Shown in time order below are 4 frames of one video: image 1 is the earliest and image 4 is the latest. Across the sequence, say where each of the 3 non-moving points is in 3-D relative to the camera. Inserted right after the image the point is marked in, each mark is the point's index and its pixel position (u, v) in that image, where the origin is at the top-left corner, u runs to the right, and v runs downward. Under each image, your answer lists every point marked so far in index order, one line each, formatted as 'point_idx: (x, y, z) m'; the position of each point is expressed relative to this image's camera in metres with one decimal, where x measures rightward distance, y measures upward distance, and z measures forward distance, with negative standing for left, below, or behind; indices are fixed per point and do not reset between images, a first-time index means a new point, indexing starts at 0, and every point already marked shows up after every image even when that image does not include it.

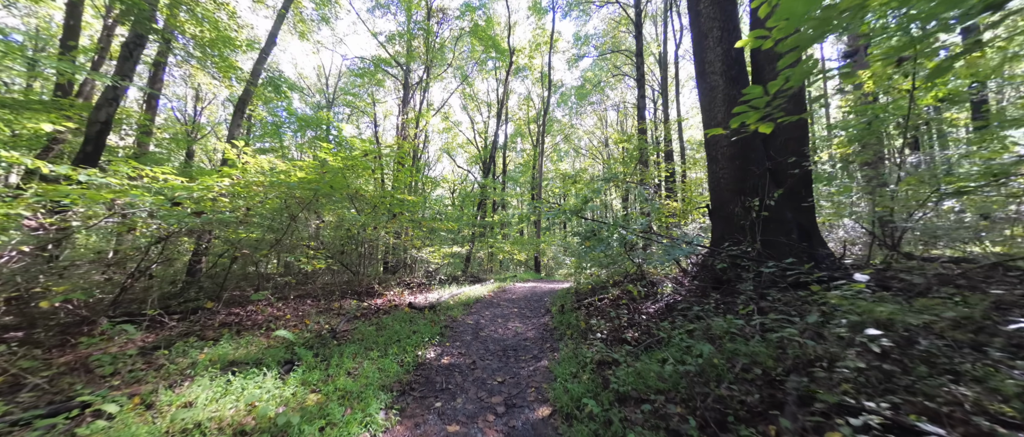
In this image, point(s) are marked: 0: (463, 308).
0: (-1.1, -2.0, +7.3) m
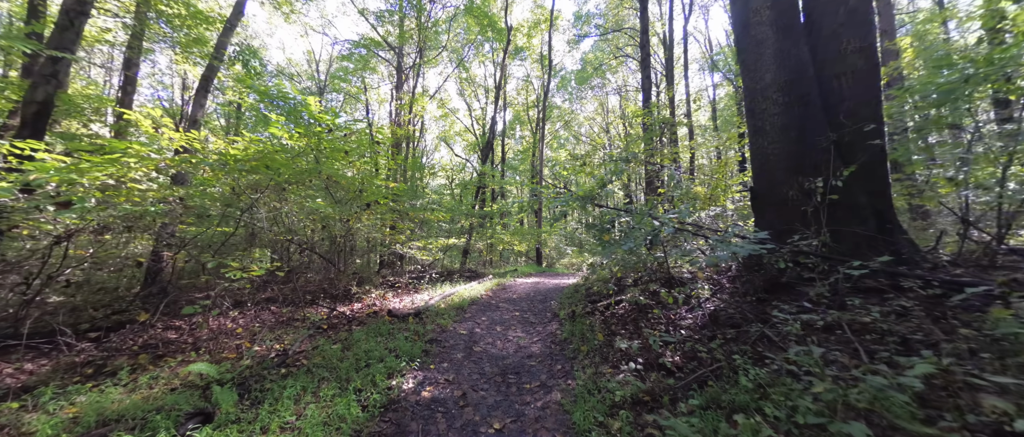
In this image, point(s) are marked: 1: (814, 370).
0: (-1.1, -1.8, +6.2) m
1: (+2.3, -1.1, +2.4) m
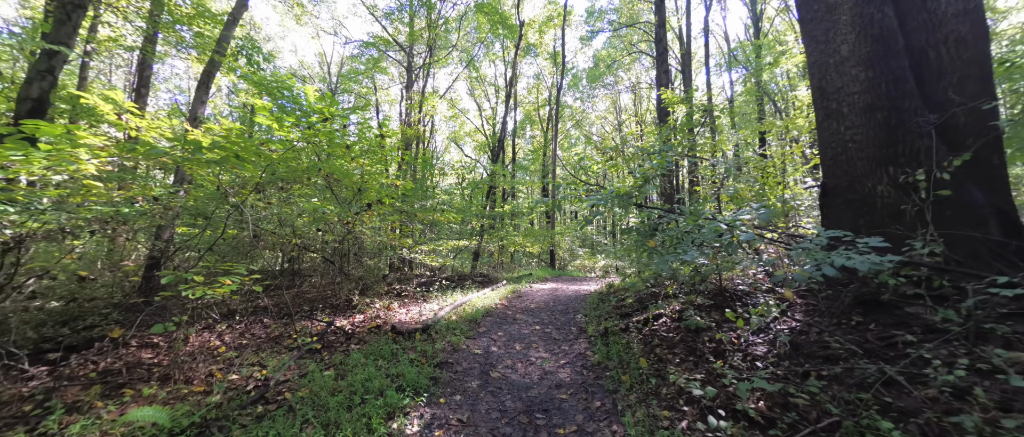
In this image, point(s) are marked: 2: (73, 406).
0: (-0.8, -1.8, +5.5) m
1: (+2.5, -1.2, +1.6) m
2: (-3.8, -1.6, +2.8) m
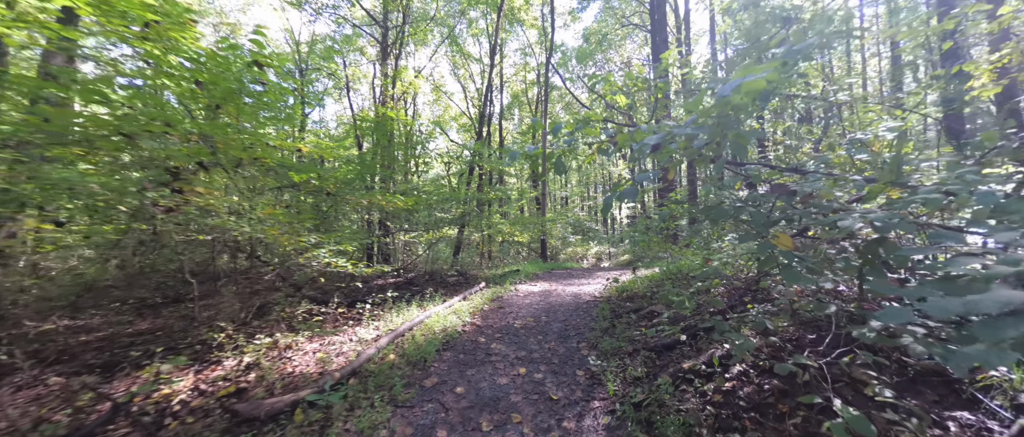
0: (-1.1, -1.6, +3.3) m
1: (+2.3, -1.0, -0.5) m
2: (-4.1, -1.6, +0.6) m
